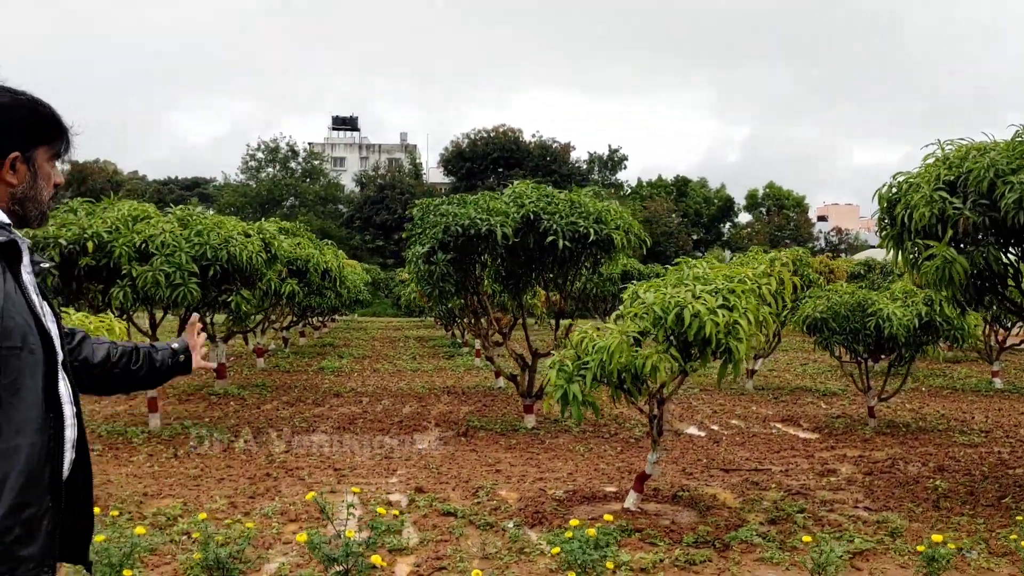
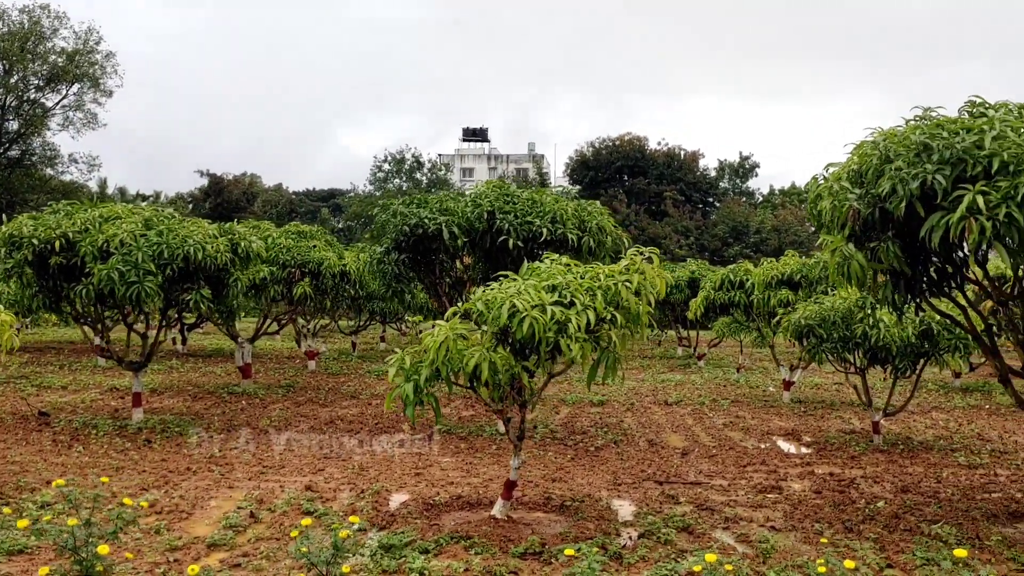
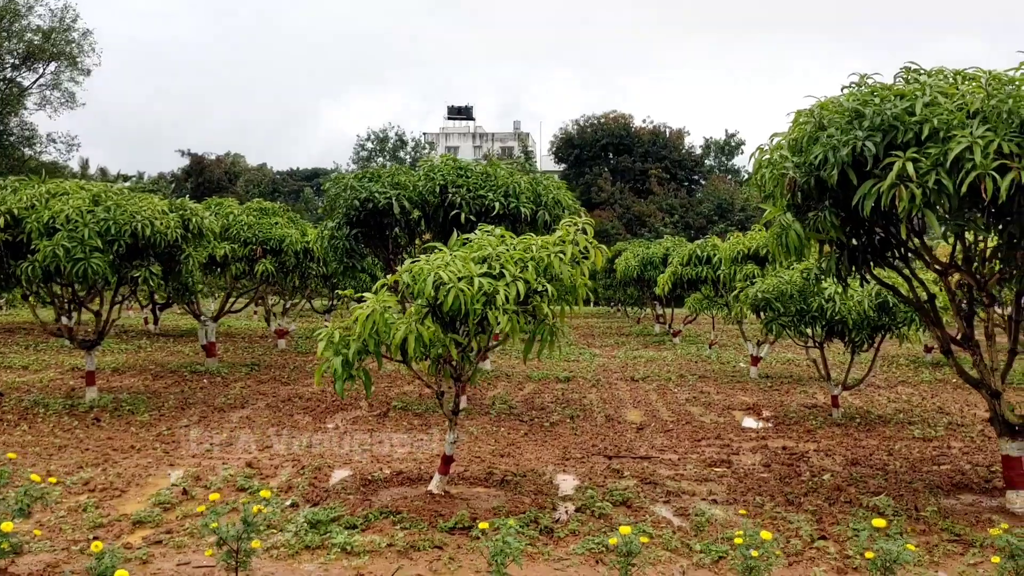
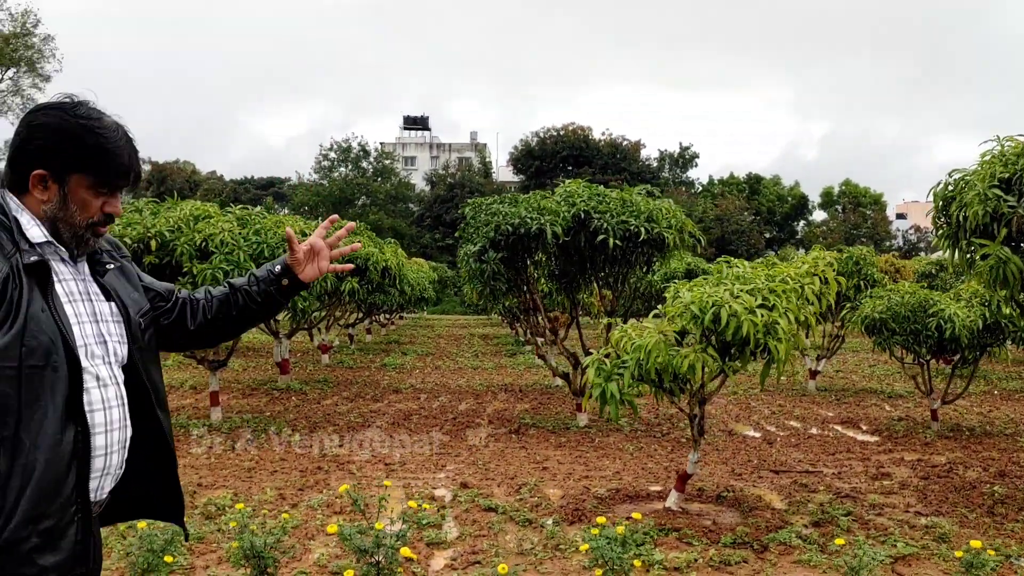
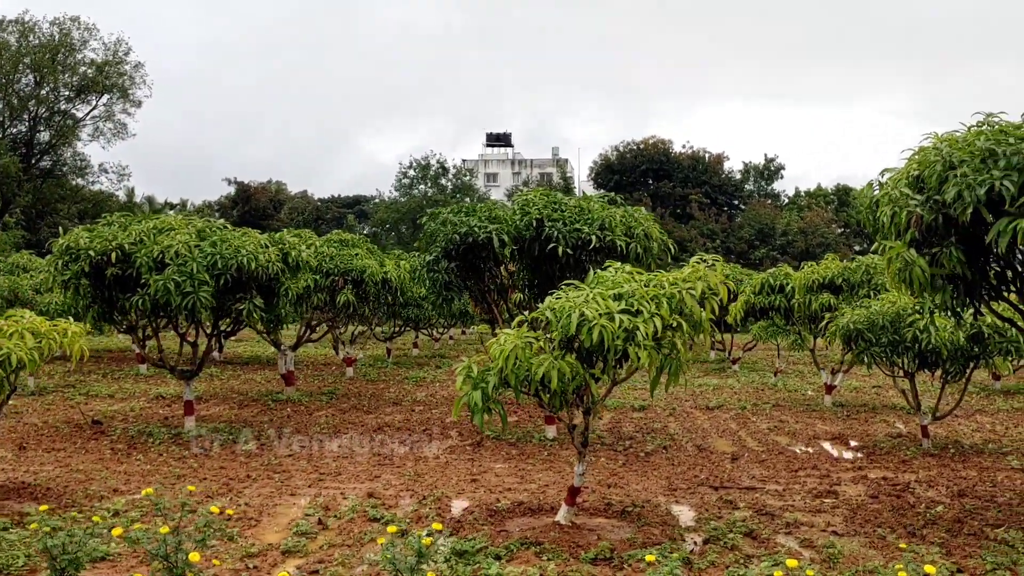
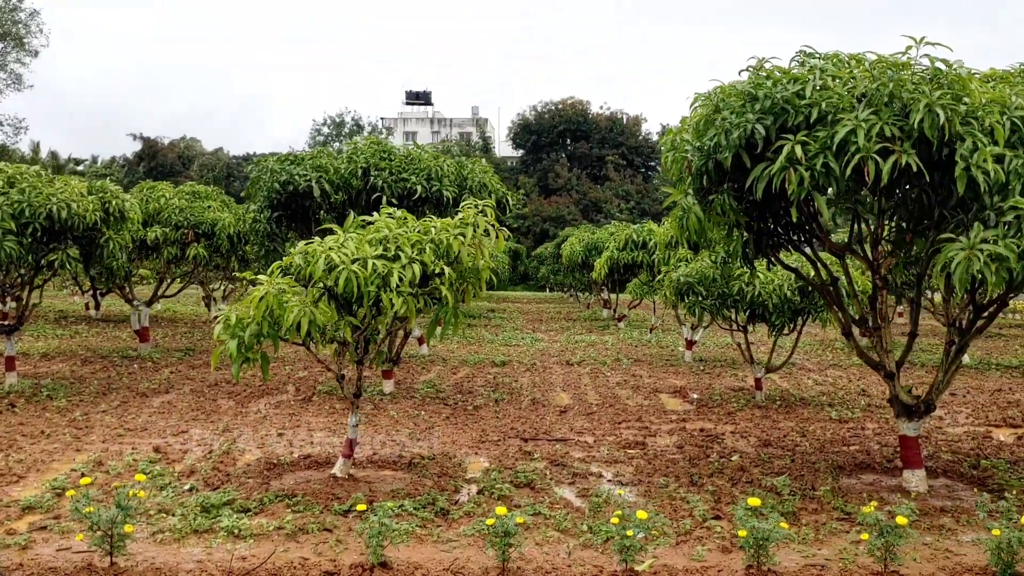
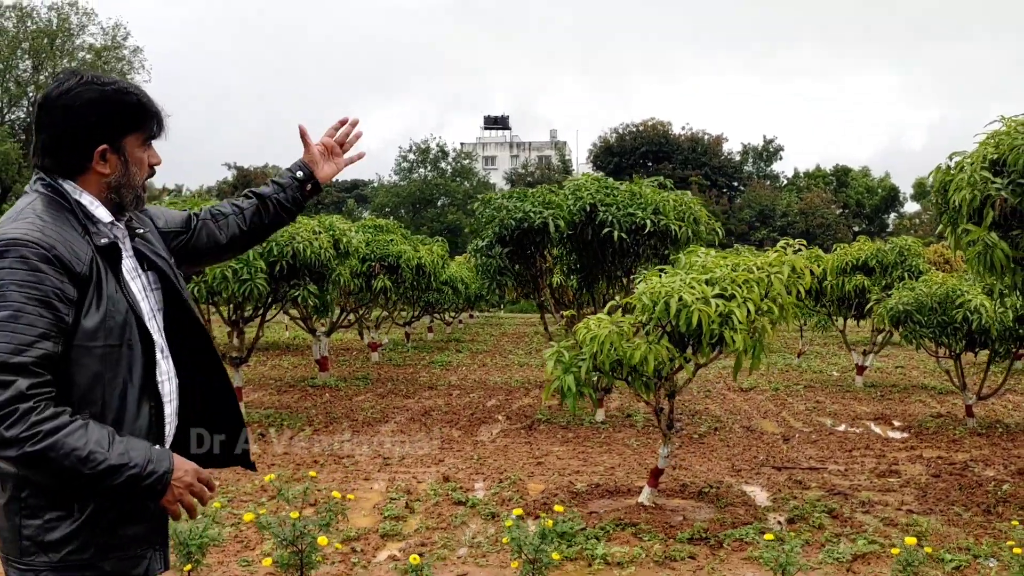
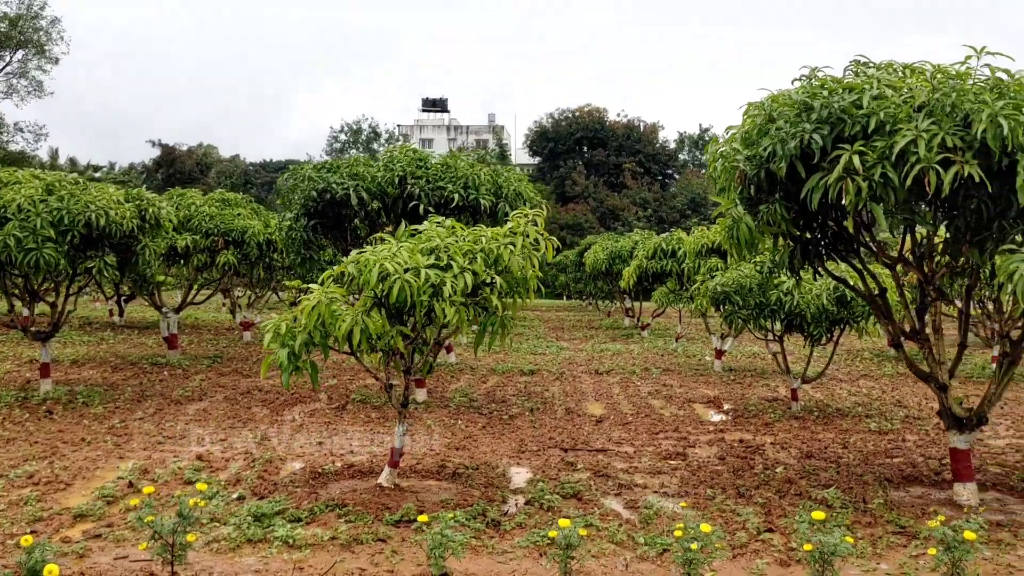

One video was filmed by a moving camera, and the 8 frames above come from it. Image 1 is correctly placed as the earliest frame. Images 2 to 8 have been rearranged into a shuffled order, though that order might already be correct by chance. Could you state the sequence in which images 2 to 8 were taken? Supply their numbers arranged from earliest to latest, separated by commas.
4, 7, 5, 2, 3, 8, 6
